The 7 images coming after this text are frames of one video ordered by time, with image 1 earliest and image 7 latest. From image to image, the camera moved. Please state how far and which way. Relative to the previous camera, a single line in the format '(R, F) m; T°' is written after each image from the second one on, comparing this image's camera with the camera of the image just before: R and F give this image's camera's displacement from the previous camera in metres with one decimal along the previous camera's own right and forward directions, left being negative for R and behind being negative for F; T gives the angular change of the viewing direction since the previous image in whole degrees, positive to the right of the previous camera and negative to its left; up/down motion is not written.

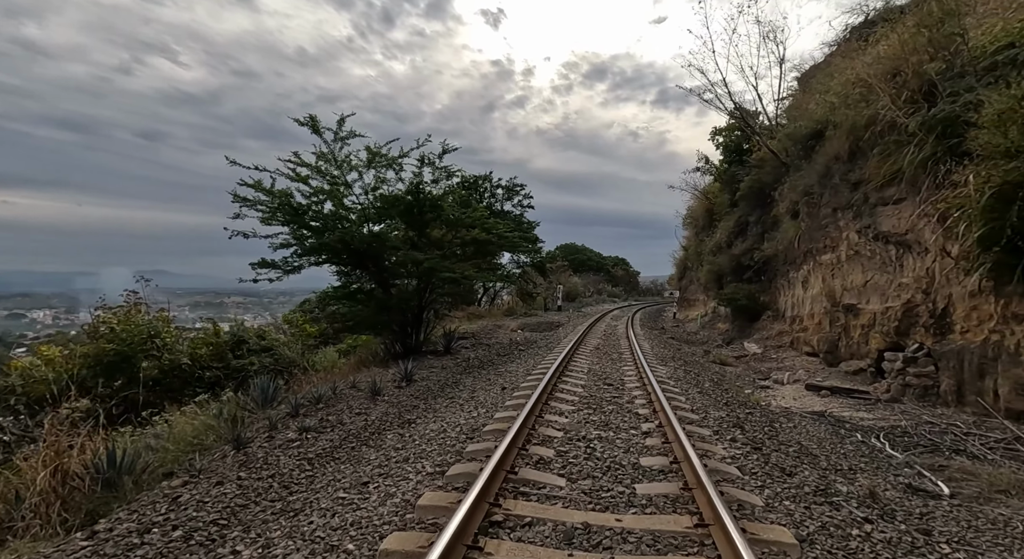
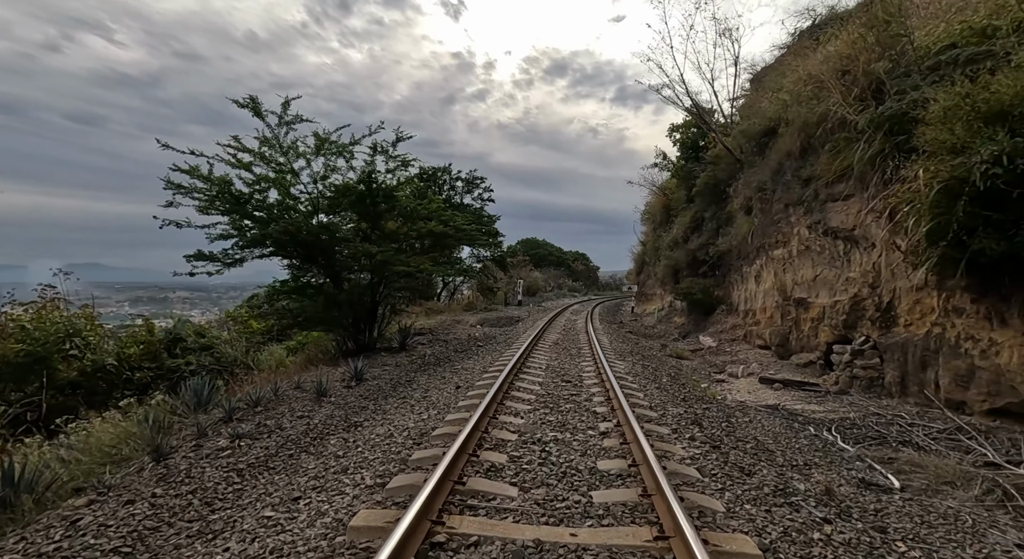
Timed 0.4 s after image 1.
(+0.1, +0.3) m; +4°
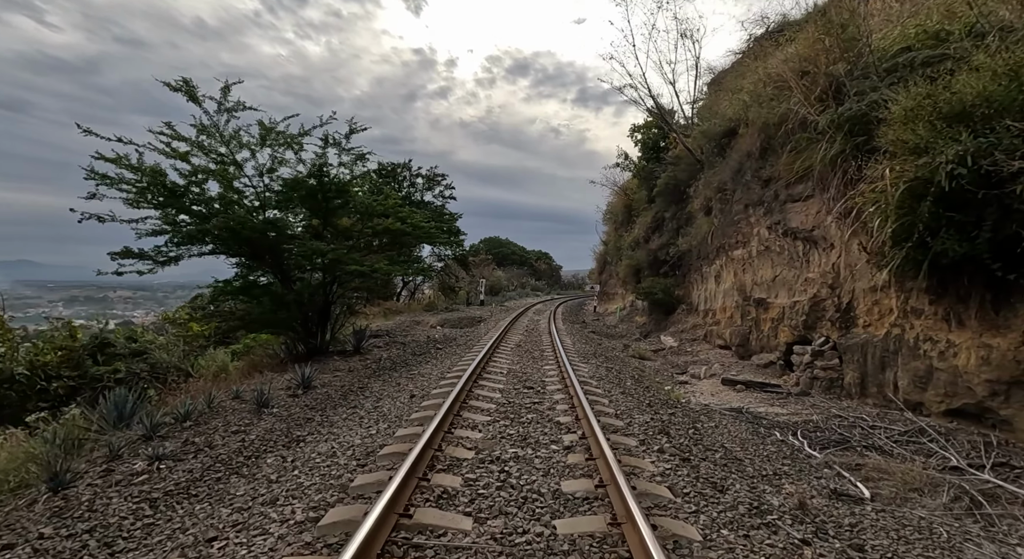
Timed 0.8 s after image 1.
(0.0, +0.4) m; +4°
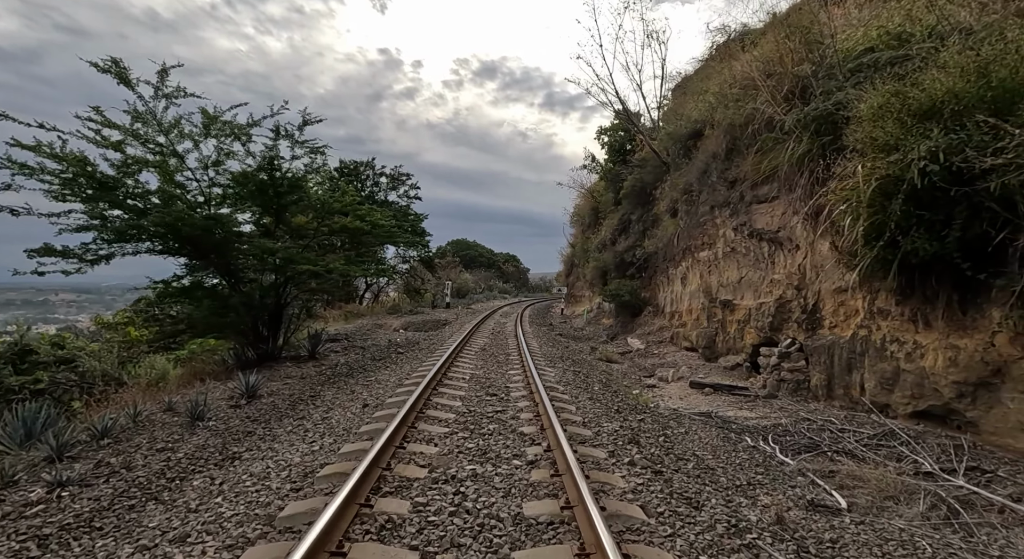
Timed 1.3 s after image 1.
(+0.1, +0.4) m; +3°
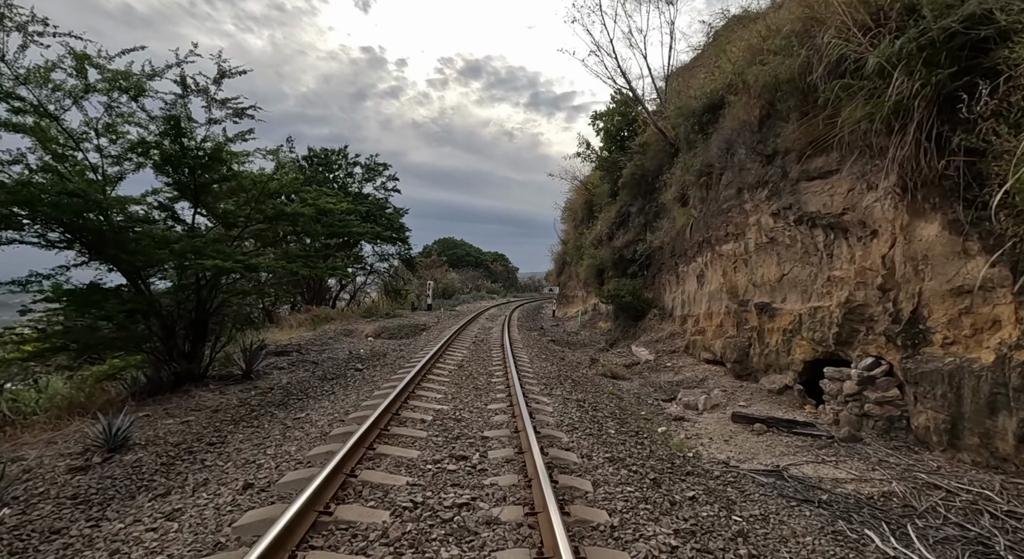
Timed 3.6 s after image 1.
(+0.1, +2.5) m; +1°
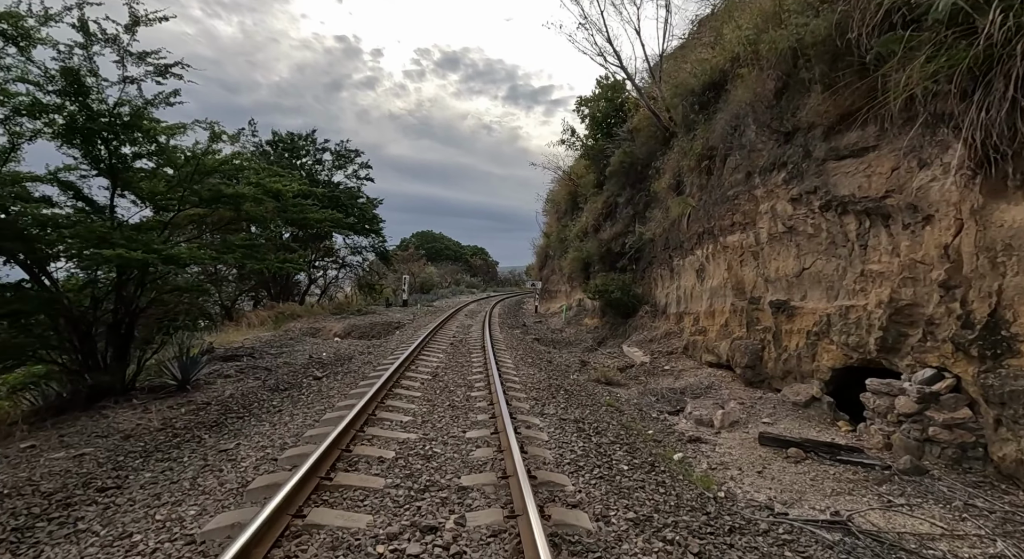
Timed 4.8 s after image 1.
(-0.1, +1.4) m; +2°
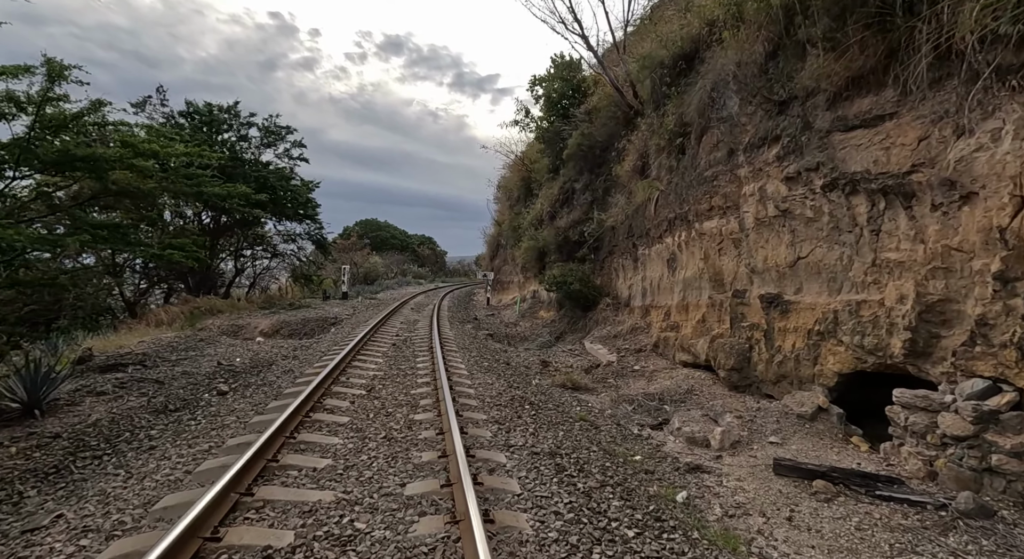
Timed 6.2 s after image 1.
(-0.1, +1.5) m; +5°
